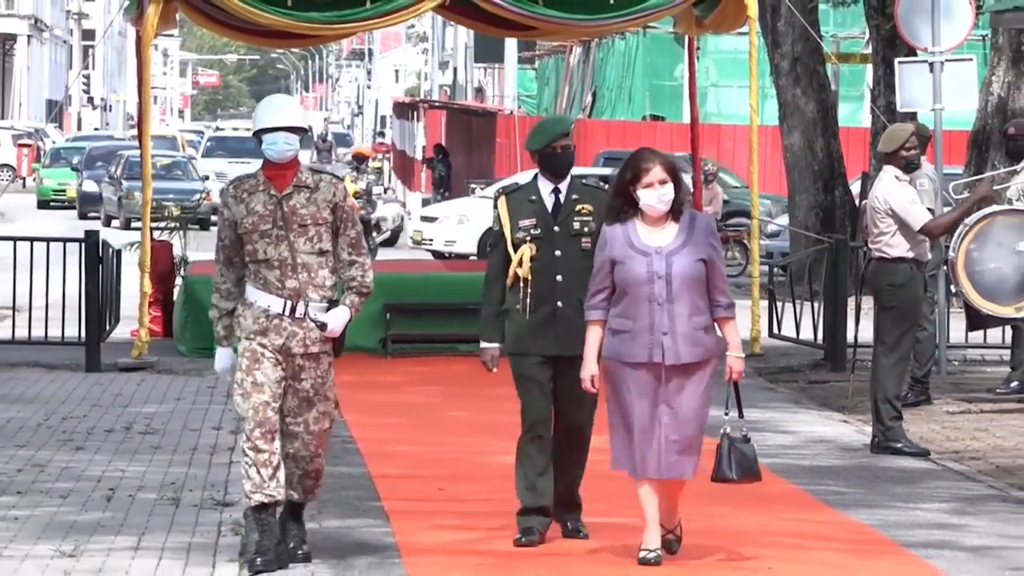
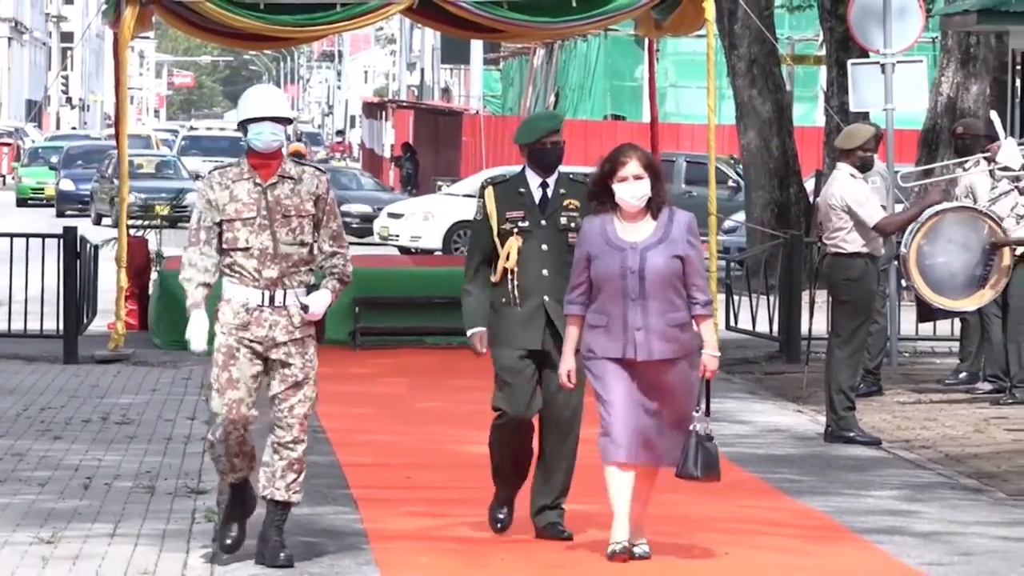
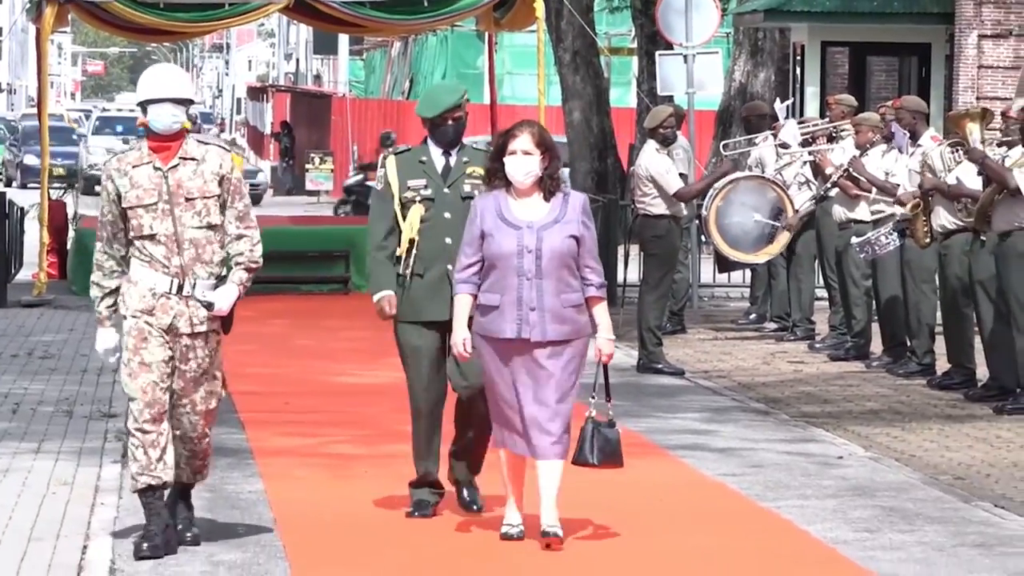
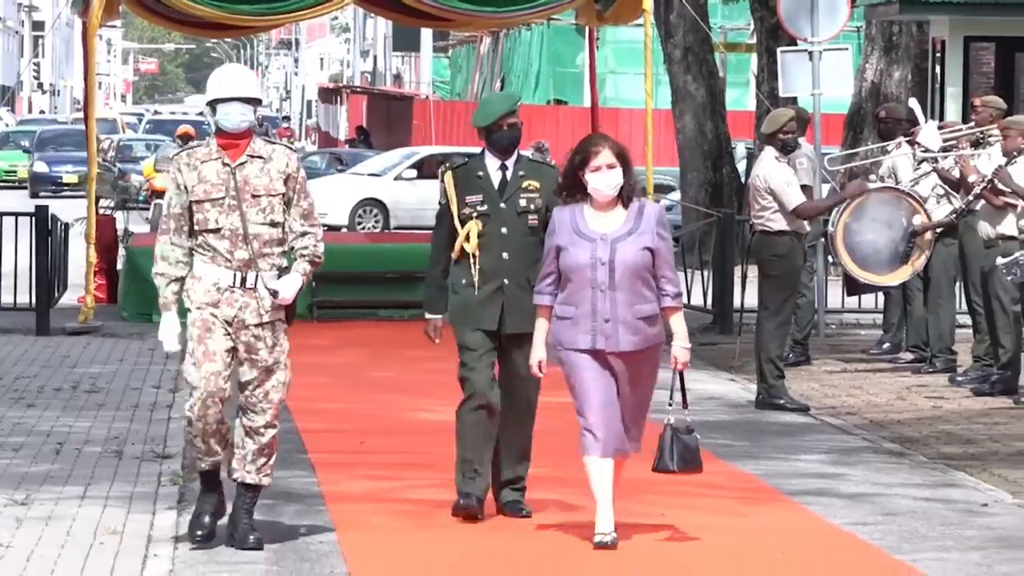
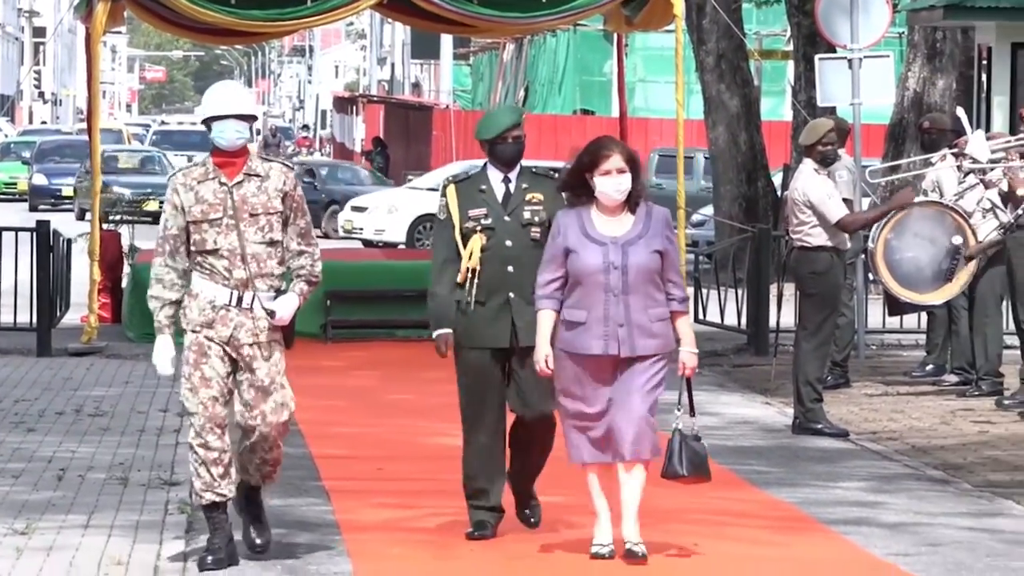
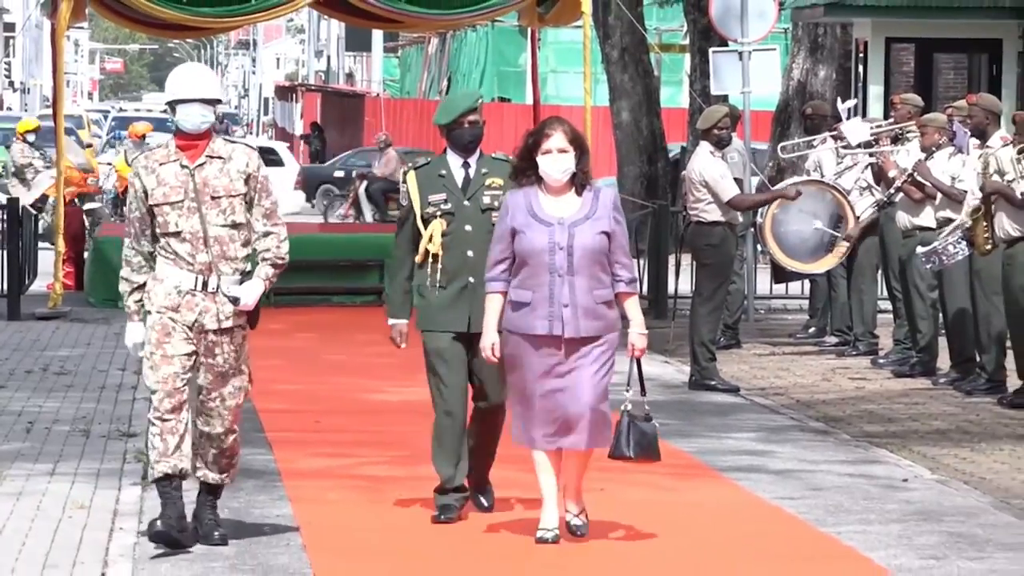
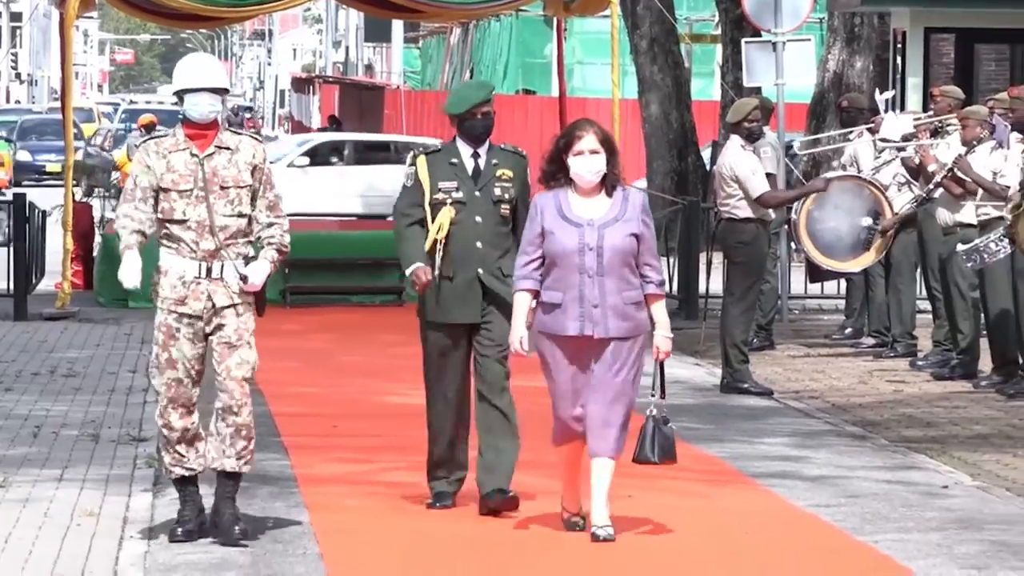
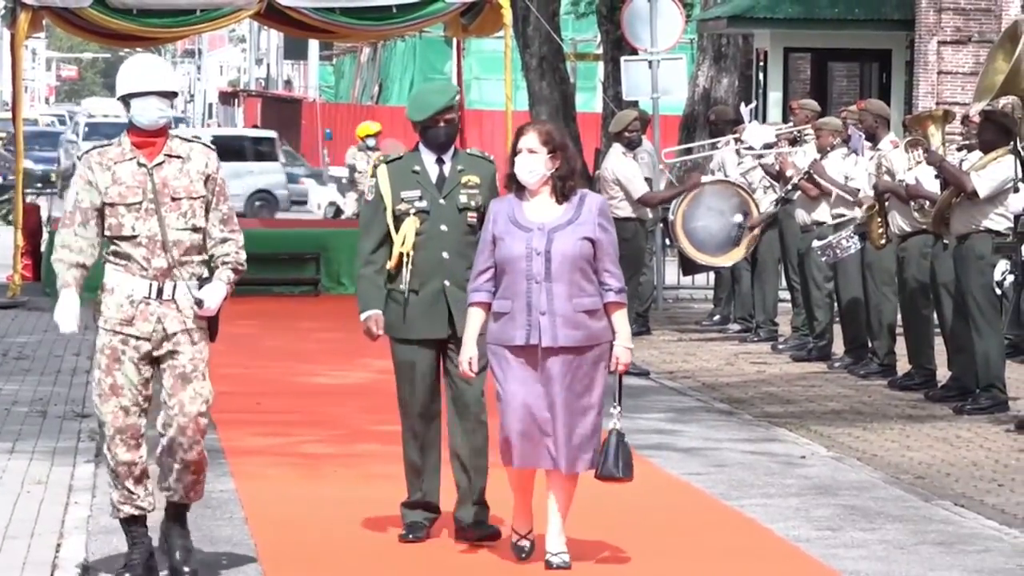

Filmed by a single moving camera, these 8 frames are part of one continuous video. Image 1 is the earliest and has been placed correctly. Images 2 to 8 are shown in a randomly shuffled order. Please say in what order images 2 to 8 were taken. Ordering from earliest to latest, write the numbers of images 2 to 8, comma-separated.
2, 5, 4, 7, 6, 3, 8
